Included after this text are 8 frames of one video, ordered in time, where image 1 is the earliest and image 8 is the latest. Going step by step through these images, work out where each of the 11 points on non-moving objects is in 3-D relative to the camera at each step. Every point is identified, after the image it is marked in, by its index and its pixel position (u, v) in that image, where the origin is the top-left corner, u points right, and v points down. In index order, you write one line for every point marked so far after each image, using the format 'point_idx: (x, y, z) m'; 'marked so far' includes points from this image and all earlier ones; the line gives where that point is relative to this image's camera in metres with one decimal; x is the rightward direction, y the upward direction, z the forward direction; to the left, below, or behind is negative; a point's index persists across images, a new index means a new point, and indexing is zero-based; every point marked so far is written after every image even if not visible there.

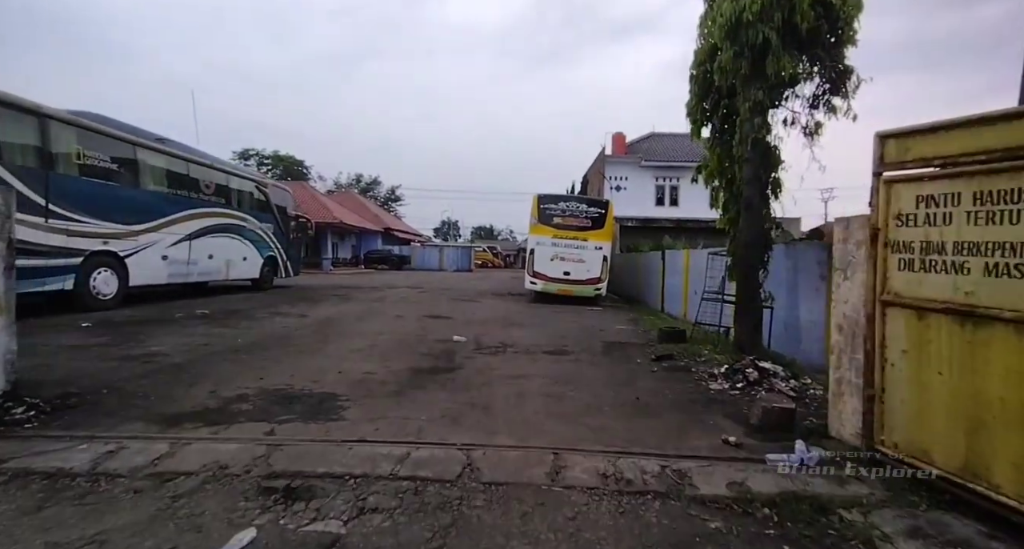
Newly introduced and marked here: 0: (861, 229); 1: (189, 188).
0: (+2.5, +0.3, +3.5) m
1: (-9.5, +2.6, +14.5) m
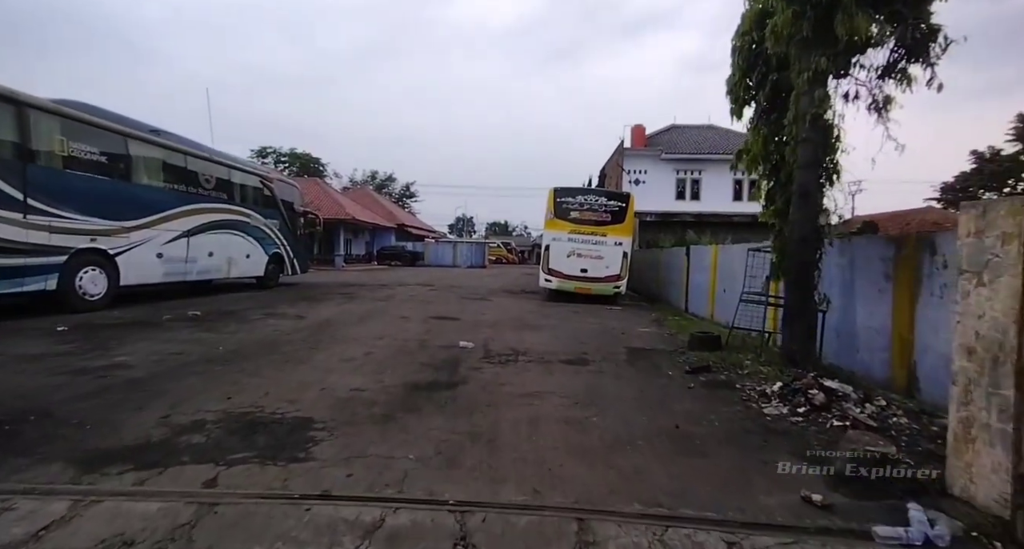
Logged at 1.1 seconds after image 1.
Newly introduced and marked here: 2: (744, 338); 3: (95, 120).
0: (+2.5, +0.3, +2.5) m
1: (-9.2, +2.6, +13.9) m
2: (+3.8, -1.0, +8.0) m
3: (-9.5, +3.5, +11.1) m
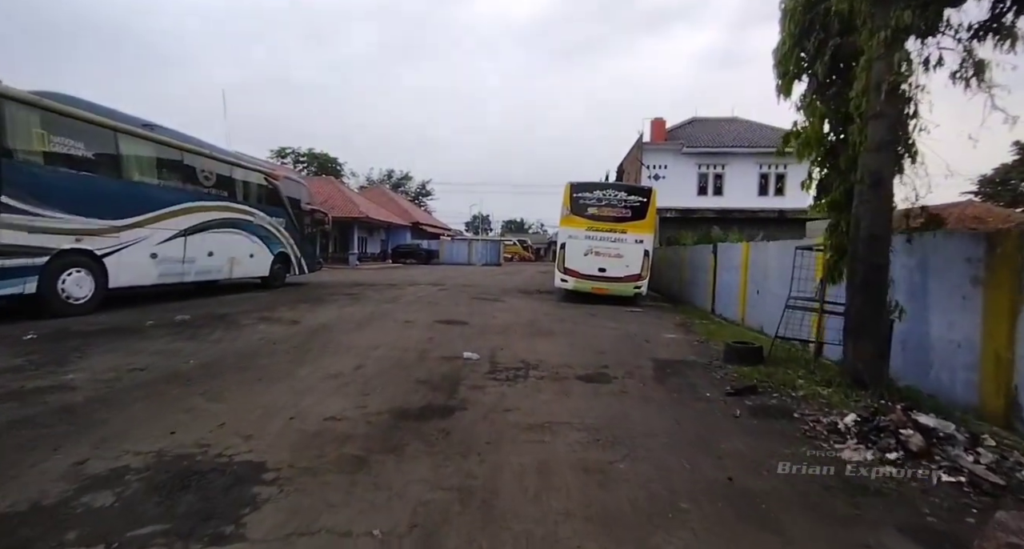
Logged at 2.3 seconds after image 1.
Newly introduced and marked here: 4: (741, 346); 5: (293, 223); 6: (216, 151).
0: (+2.5, +0.2, +1.5) m
1: (-8.8, +2.6, +13.2) m
2: (+3.9, -1.1, +6.9) m
3: (-9.2, +3.5, +10.5) m
4: (+3.1, -1.0, +6.7) m
5: (-8.2, +1.9, +18.3) m
6: (-8.8, +3.7, +14.5) m
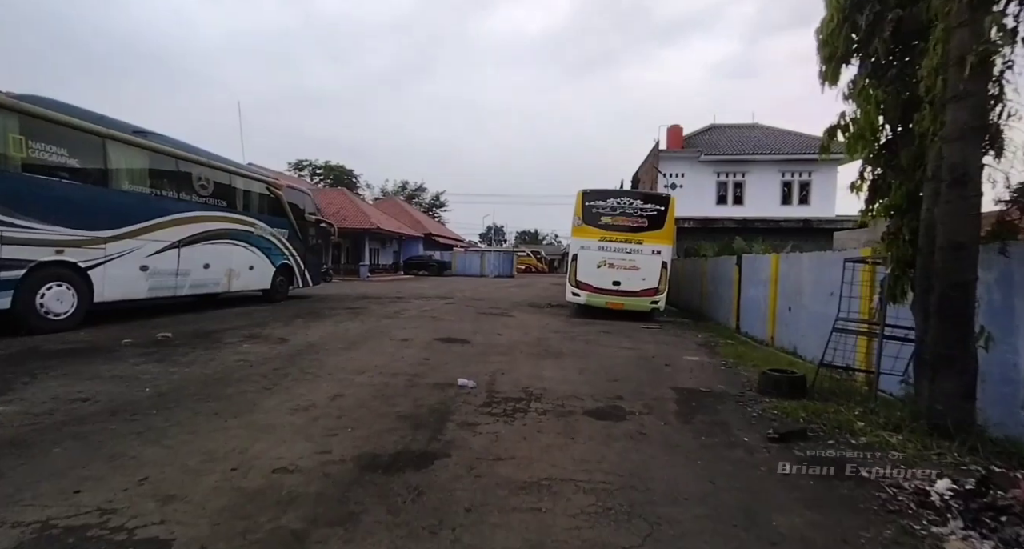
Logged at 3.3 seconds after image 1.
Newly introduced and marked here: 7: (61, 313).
0: (+2.3, +0.2, +0.6) m
1: (-8.6, +2.3, +12.7) m
2: (+3.9, -1.3, +5.9) m
3: (-9.1, +3.2, +10.0) m
4: (+3.1, -1.2, +5.7) m
5: (-7.8, +1.5, +17.8) m
6: (-8.5, +3.3, +14.0) m
7: (-9.2, -0.8, +10.0) m
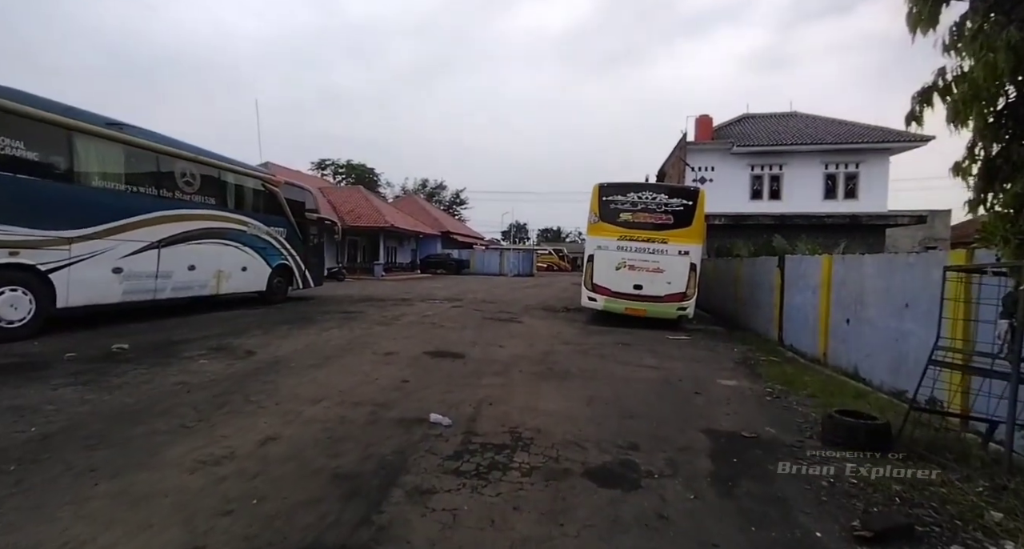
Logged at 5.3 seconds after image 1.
0: (+1.9, 0.0, -0.9) m
1: (-8.4, +2.2, +11.7) m
2: (+3.8, -1.4, +4.4) m
3: (-9.1, +3.1, +9.1) m
4: (+3.0, -1.3, +4.2) m
5: (-7.4, +1.4, +16.8) m
6: (-8.3, +3.3, +13.0) m
7: (-9.1, -0.8, +9.1) m
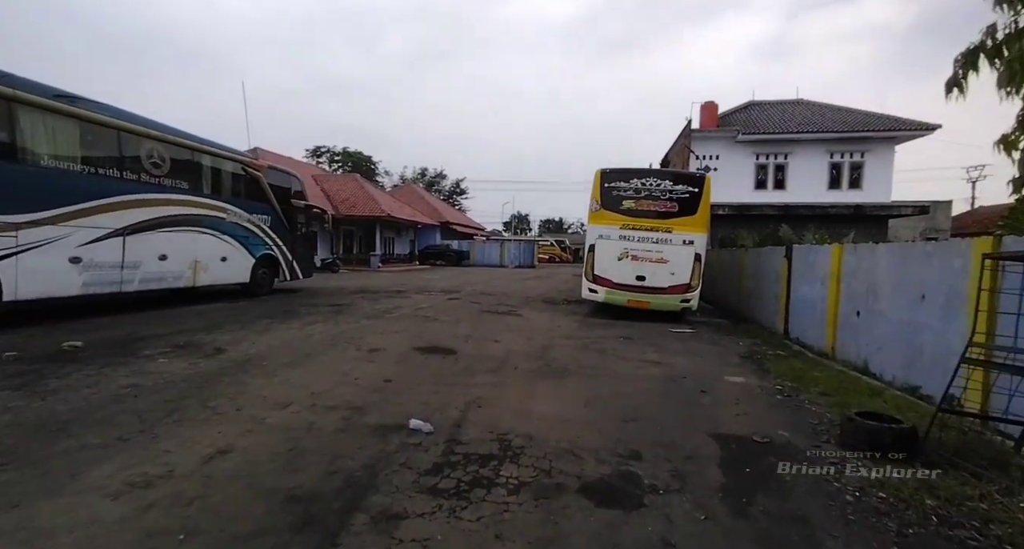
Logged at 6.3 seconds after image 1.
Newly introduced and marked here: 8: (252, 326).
0: (+1.8, 0.0, -1.4) m
1: (-8.6, +2.4, +11.1) m
2: (+3.6, -1.3, +3.9) m
3: (-9.2, +3.3, +8.4) m
4: (+2.8, -1.2, +3.7) m
5: (-7.5, +1.7, +16.2) m
6: (-8.4, +3.5, +12.4) m
7: (-9.2, -0.7, +8.6) m
8: (-5.1, -1.0, +9.6) m
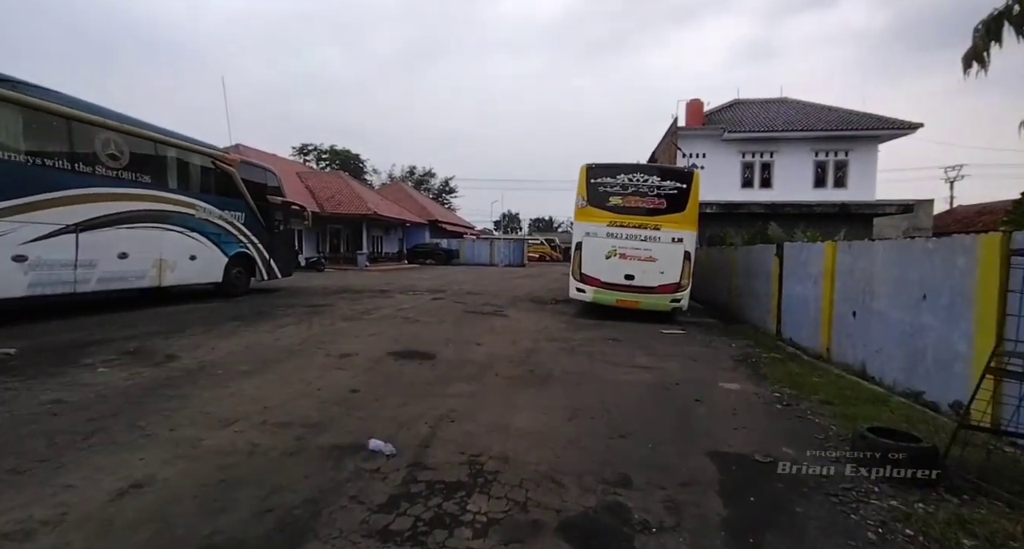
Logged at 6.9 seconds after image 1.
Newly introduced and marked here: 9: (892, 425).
0: (+1.7, 0.0, -1.9) m
1: (-8.9, +2.4, +10.4) m
2: (+3.4, -1.3, +3.4) m
3: (-9.5, +3.3, +7.7) m
4: (+2.6, -1.2, +3.2) m
5: (-8.0, +1.8, +15.5) m
6: (-8.8, +3.5, +11.7) m
7: (-9.5, -0.7, +7.8) m
8: (-5.4, -1.0, +9.0) m
9: (+3.7, -1.5, +4.8) m
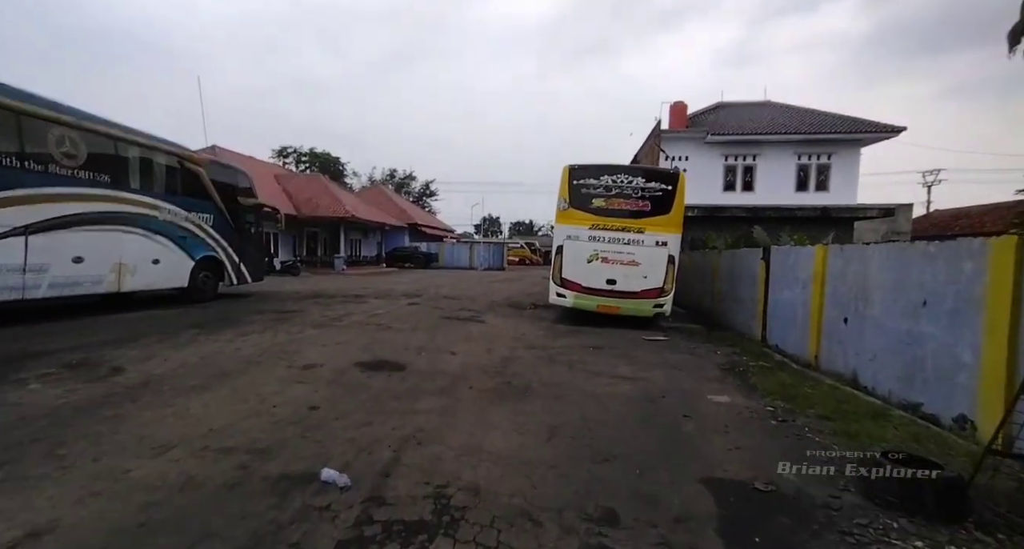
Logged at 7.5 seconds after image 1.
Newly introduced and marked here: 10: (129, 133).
0: (+1.7, 0.0, -2.3) m
1: (-9.3, +2.3, +9.7) m
2: (+3.3, -1.3, +3.1) m
3: (-9.8, +3.2, +7.0) m
4: (+2.5, -1.2, +2.9) m
5: (-8.5, +1.6, +14.8) m
6: (-9.2, +3.4, +11.0) m
7: (-9.8, -0.8, +7.1) m
8: (-5.7, -1.1, +8.4) m
9: (+3.5, -1.5, +4.4) m
10: (-9.0, +3.3, +11.6) m
